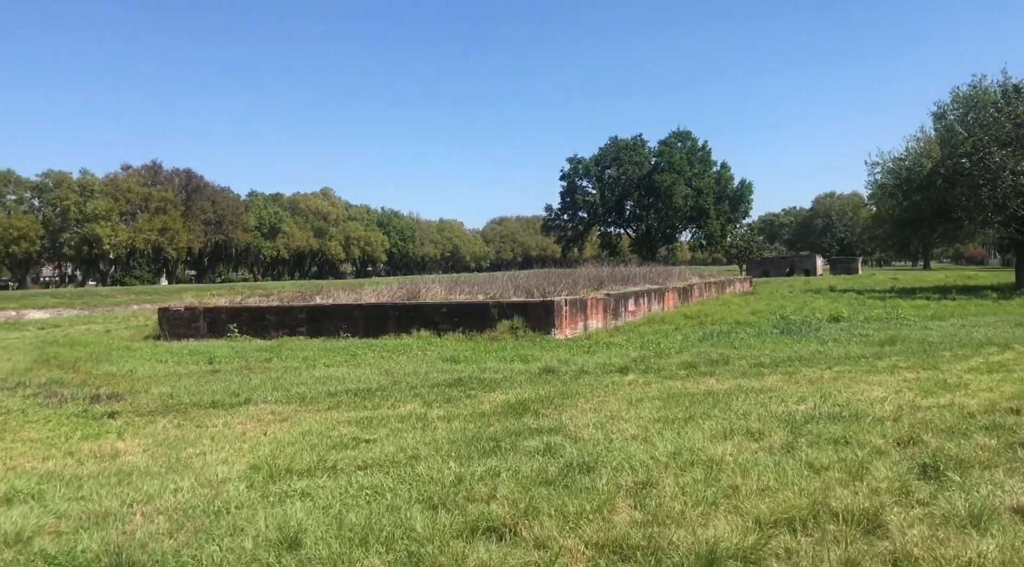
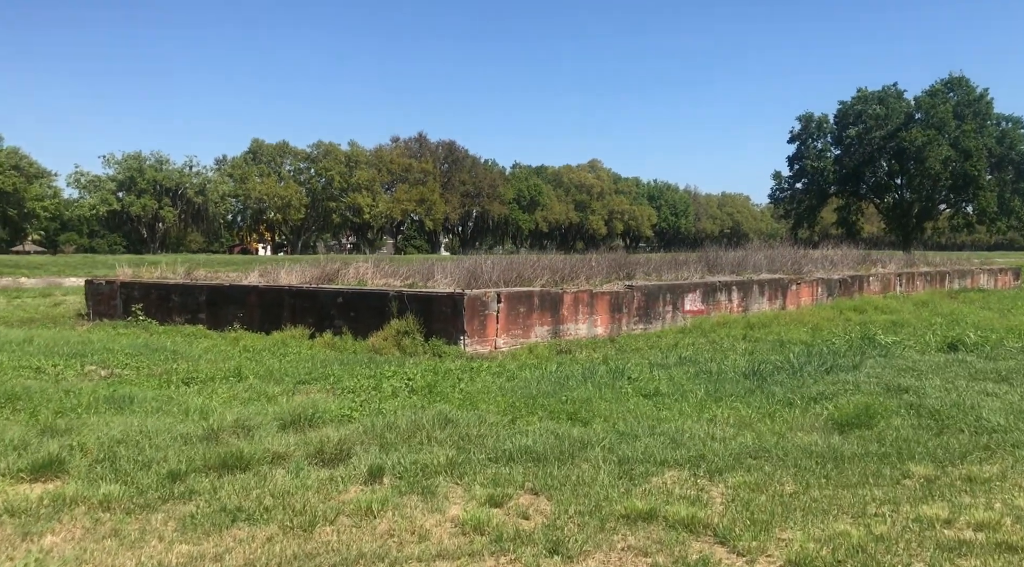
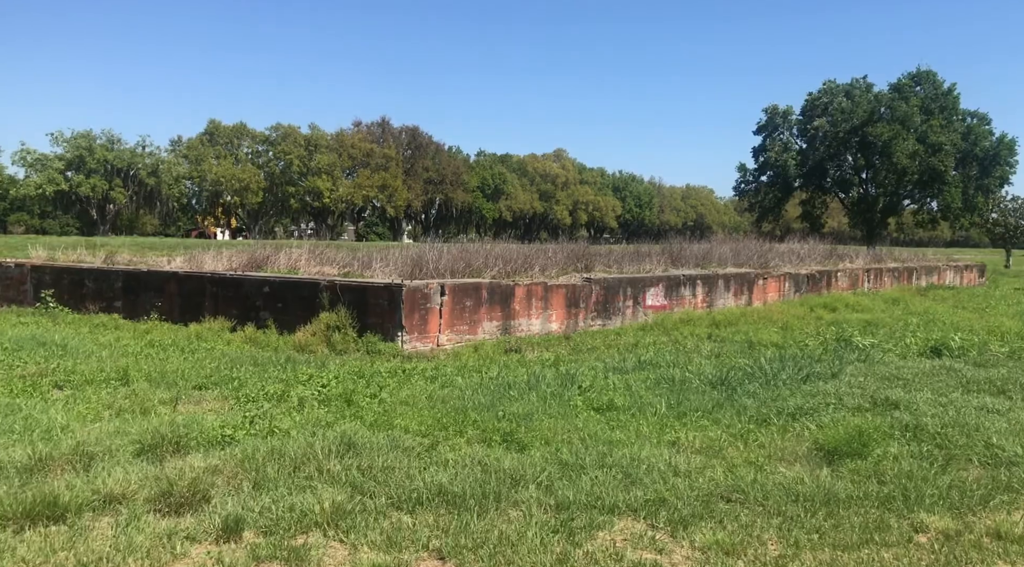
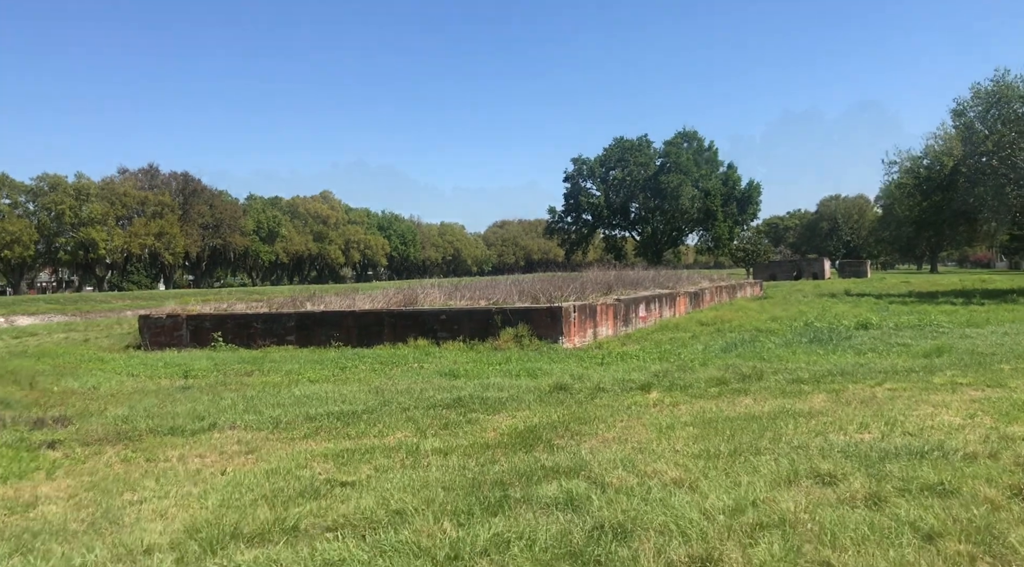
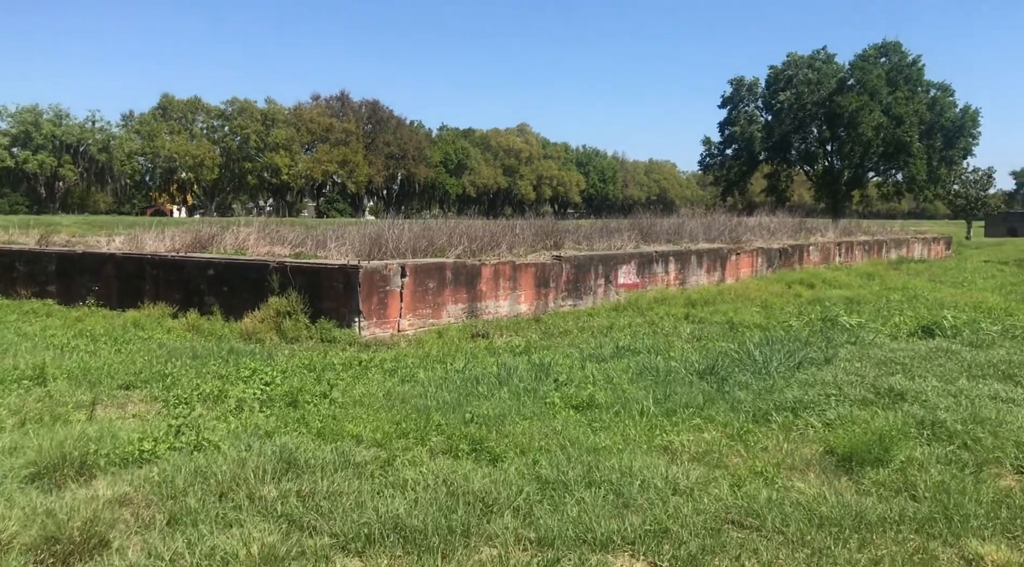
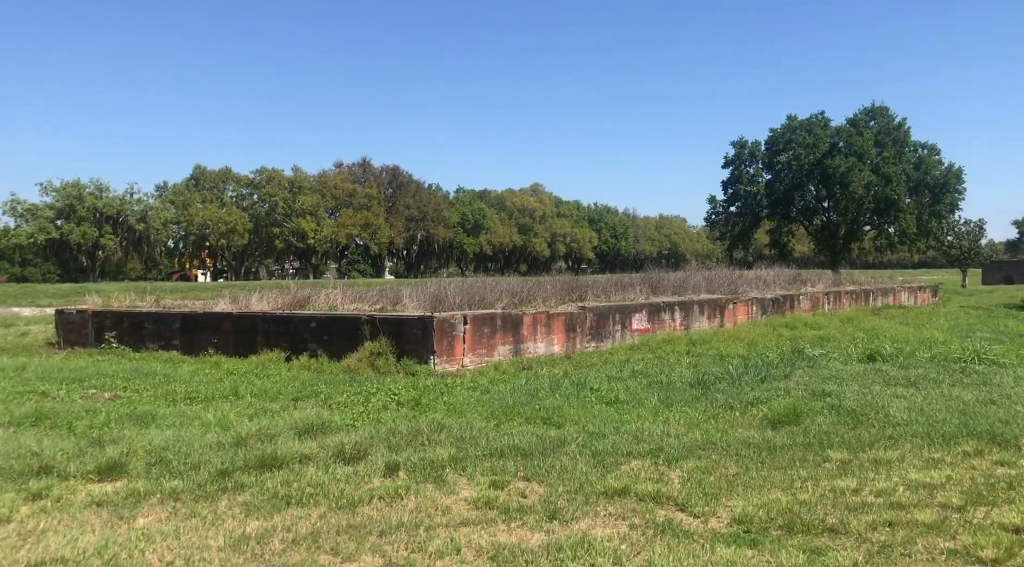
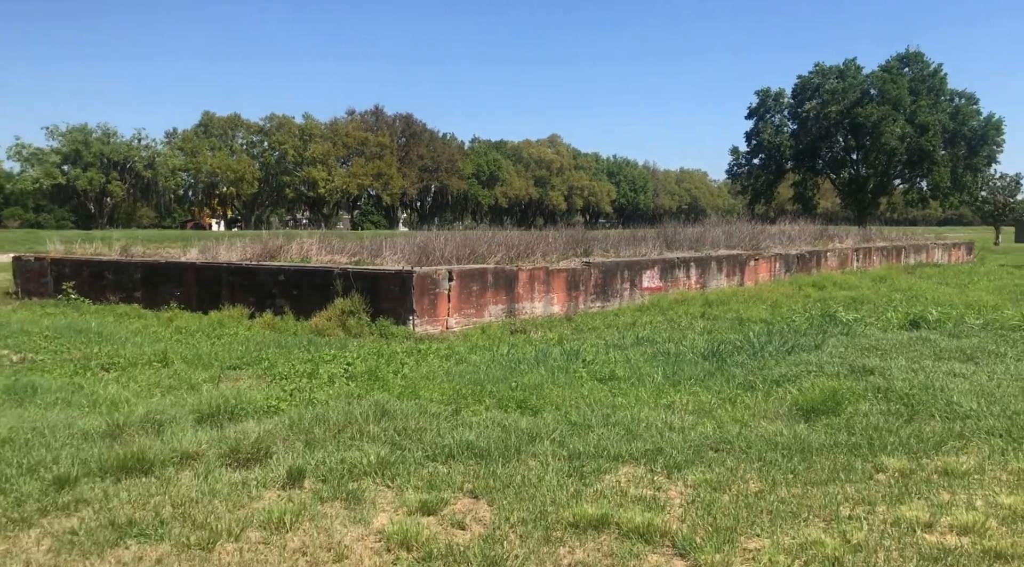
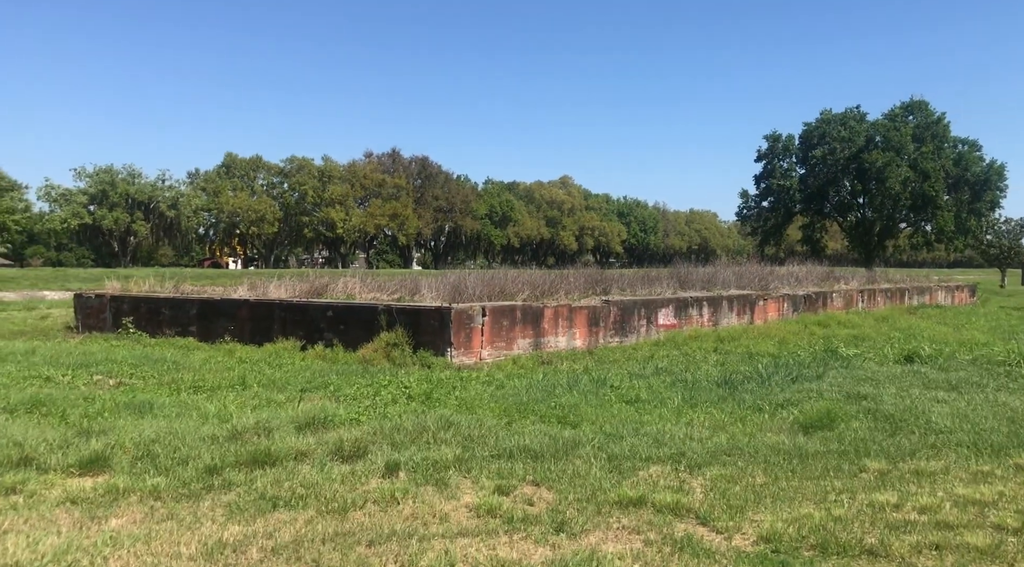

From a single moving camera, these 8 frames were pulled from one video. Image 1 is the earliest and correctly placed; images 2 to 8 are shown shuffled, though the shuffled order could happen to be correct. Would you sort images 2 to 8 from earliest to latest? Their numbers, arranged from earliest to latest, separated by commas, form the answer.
4, 6, 8, 2, 7, 3, 5
